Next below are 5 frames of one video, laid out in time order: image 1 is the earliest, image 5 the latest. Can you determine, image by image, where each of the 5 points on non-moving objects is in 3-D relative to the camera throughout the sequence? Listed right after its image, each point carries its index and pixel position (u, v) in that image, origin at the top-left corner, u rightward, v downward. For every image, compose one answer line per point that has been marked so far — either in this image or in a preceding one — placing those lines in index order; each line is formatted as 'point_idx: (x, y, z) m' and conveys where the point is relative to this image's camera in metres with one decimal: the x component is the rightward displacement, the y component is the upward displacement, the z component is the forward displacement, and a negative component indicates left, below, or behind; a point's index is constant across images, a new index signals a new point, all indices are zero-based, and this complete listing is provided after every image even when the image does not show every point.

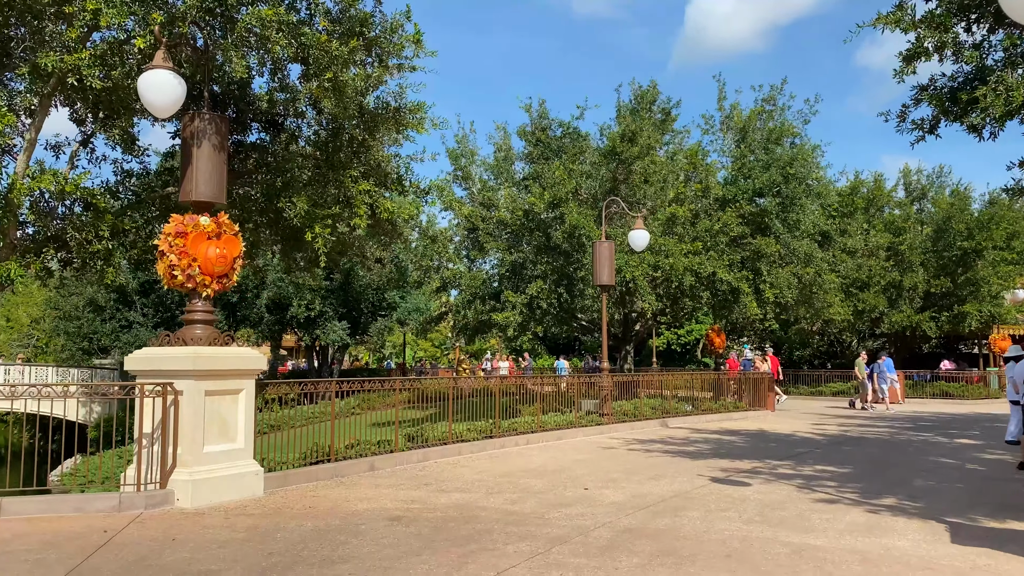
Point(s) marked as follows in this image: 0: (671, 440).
0: (+2.8, -2.7, +14.8) m
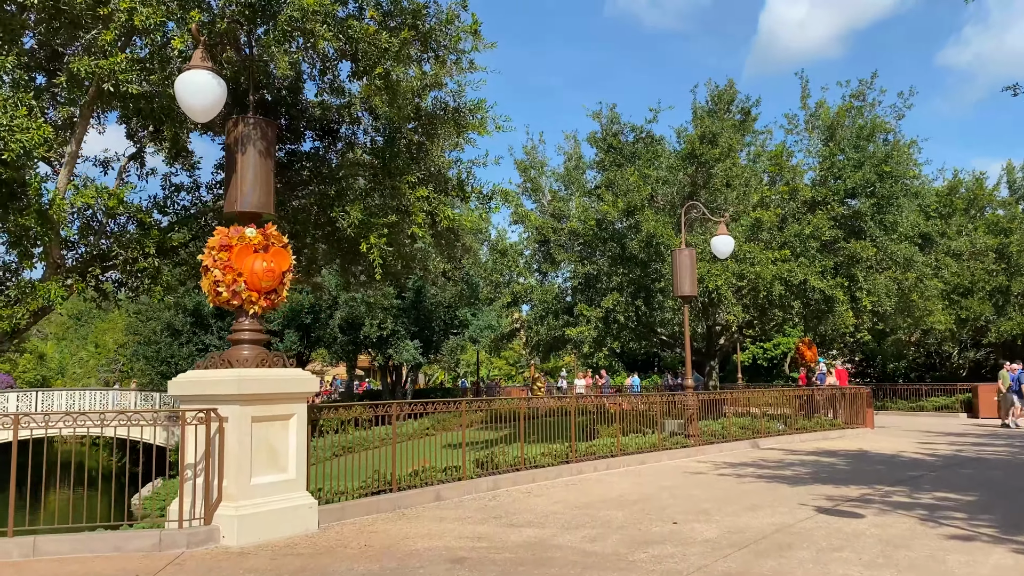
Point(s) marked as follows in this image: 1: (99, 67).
0: (+4.1, -2.8, +13.6) m
1: (-3.7, +2.0, +7.5) m
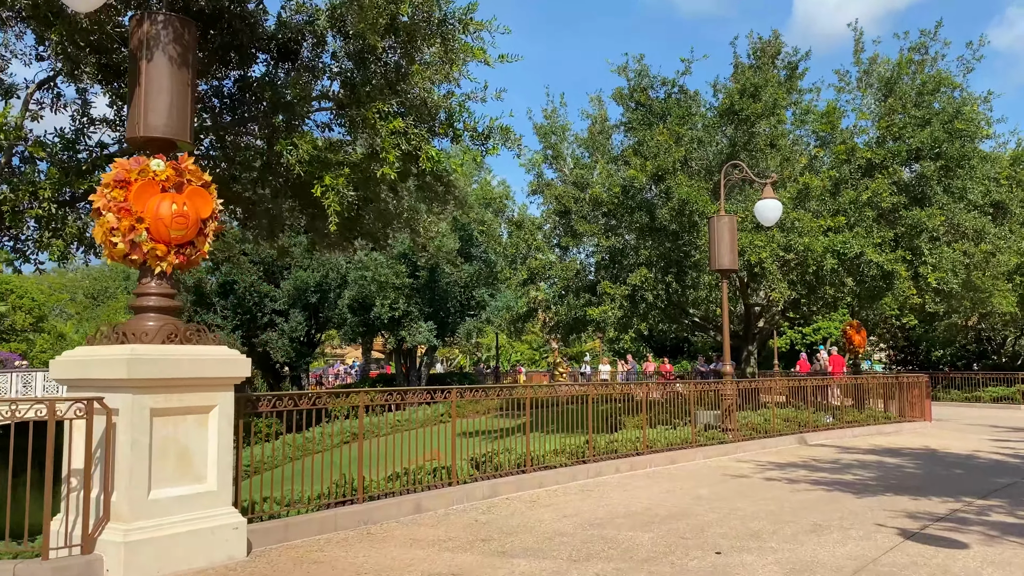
0: (+4.2, -2.4, +11.6) m
1: (-3.7, +2.3, +5.7) m
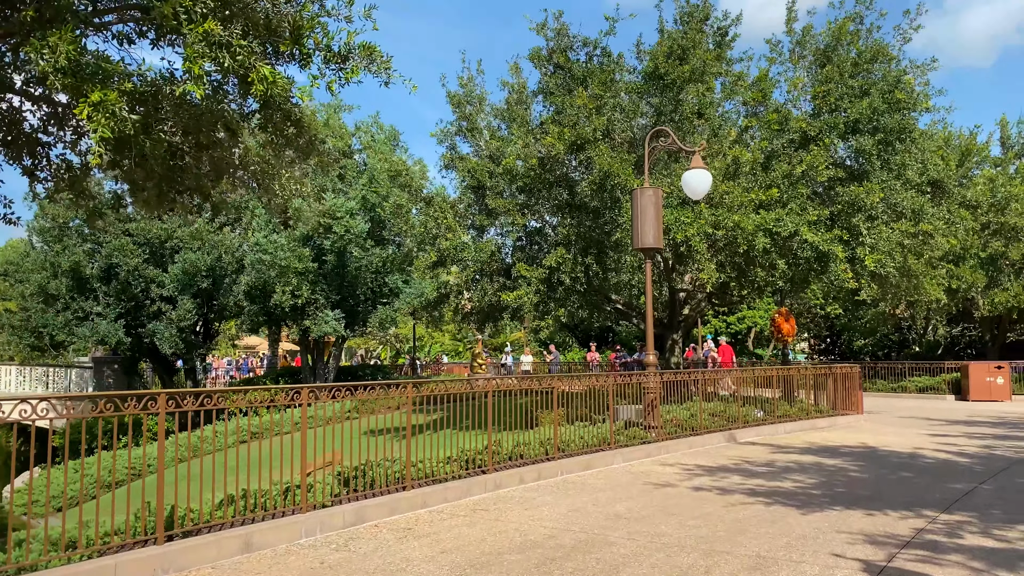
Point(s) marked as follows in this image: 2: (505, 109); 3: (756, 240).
0: (+2.9, -2.2, +10.2) m
1: (-4.5, +2.5, +3.6) m
2: (-0.1, +4.0, +18.6) m
3: (+3.8, +0.8, +13.2) m
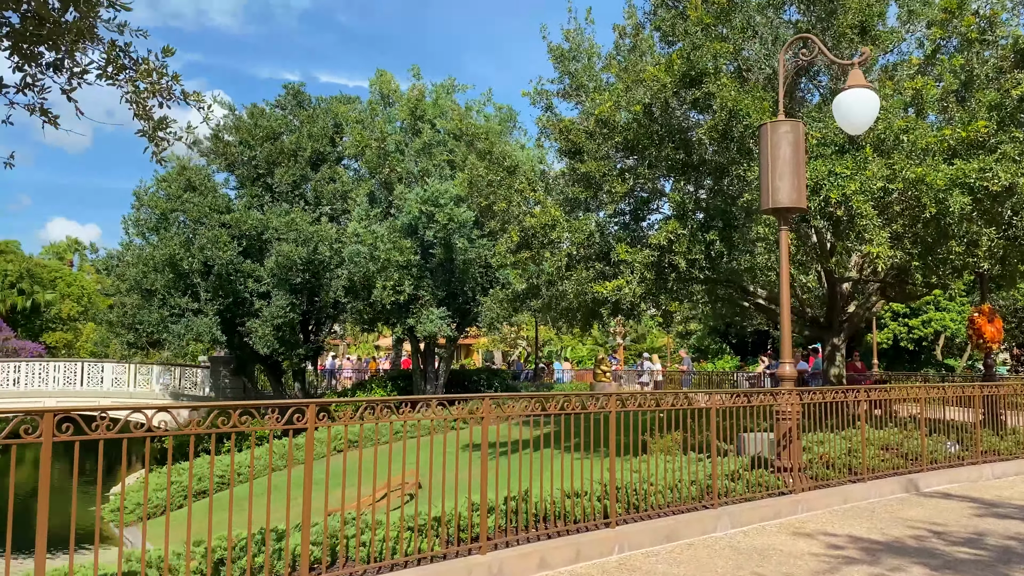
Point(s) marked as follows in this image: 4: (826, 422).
0: (+3.2, -1.9, +6.3) m
1: (-5.3, +2.8, +1.2) m
2: (+1.9, +4.1, +15.2) m
3: (+4.7, +1.0, +9.1) m
4: (+3.2, -1.4, +8.6) m
